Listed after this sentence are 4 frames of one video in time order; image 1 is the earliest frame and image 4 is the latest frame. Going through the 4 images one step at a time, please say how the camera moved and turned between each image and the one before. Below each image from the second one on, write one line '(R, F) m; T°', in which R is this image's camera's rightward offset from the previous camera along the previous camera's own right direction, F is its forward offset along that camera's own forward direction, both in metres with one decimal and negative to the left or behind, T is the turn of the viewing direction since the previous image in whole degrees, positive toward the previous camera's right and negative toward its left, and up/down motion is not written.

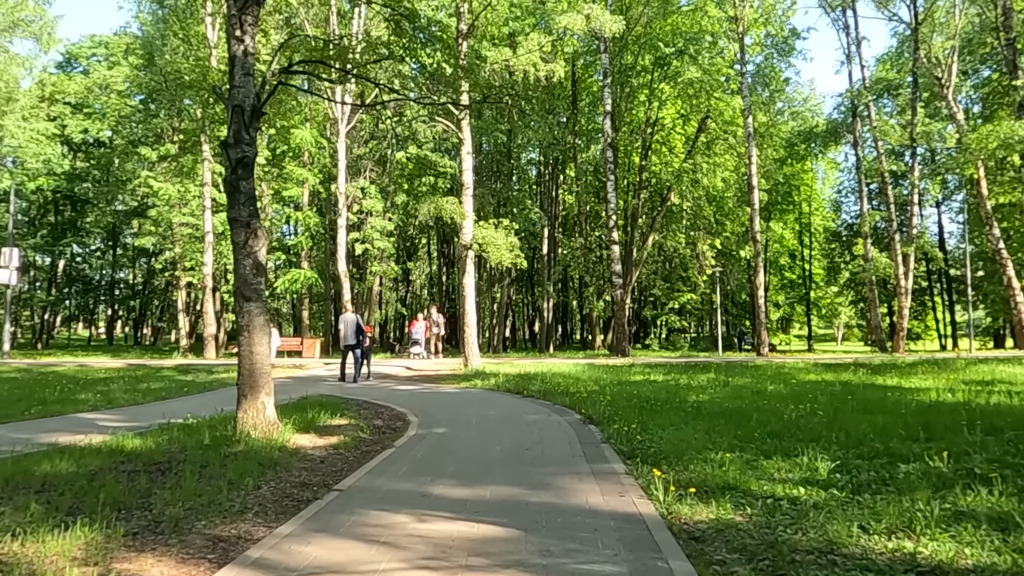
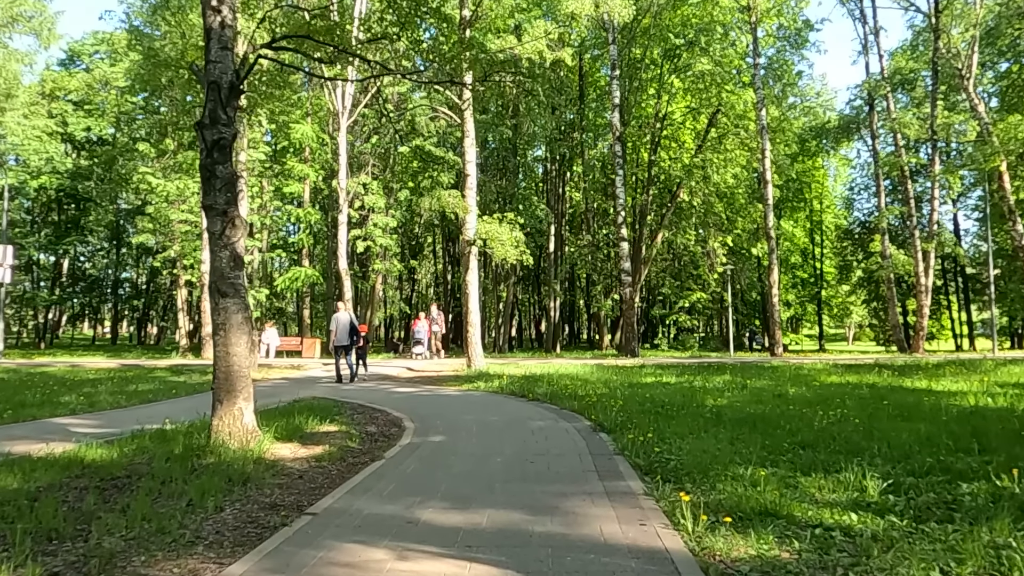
(0.0, +0.8) m; -1°
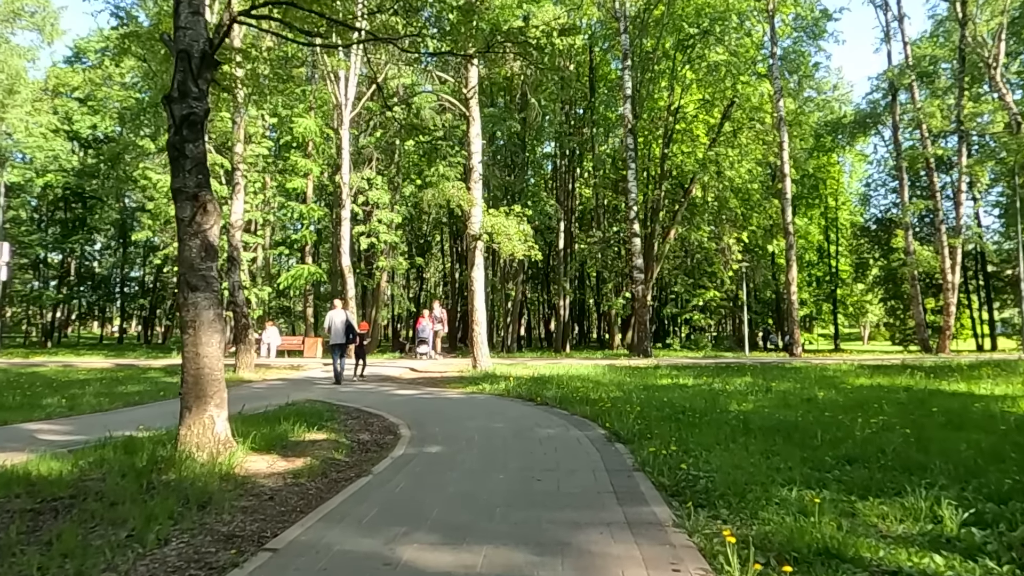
(0.0, +0.9) m; -1°
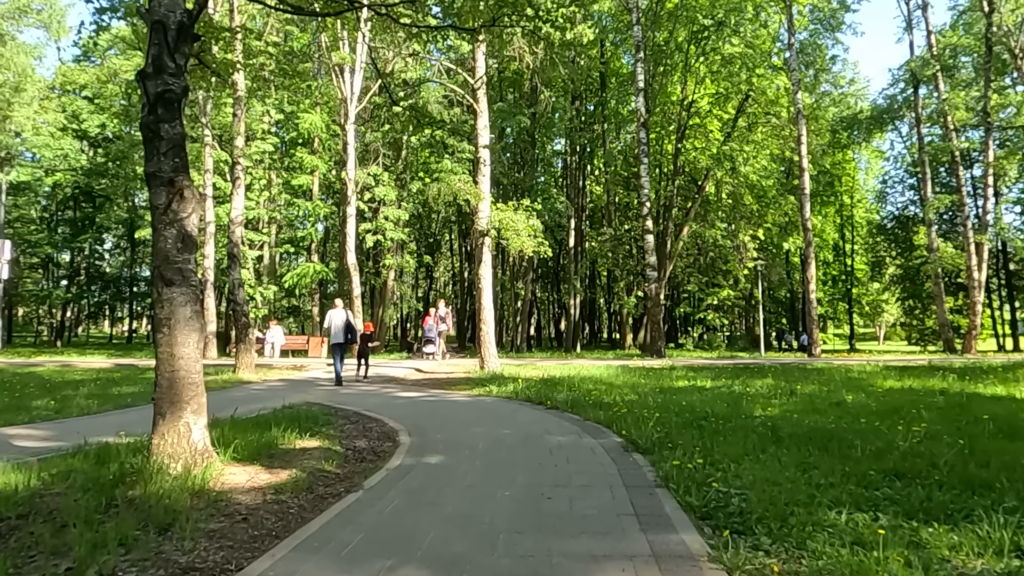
(0.0, +0.7) m; -1°
